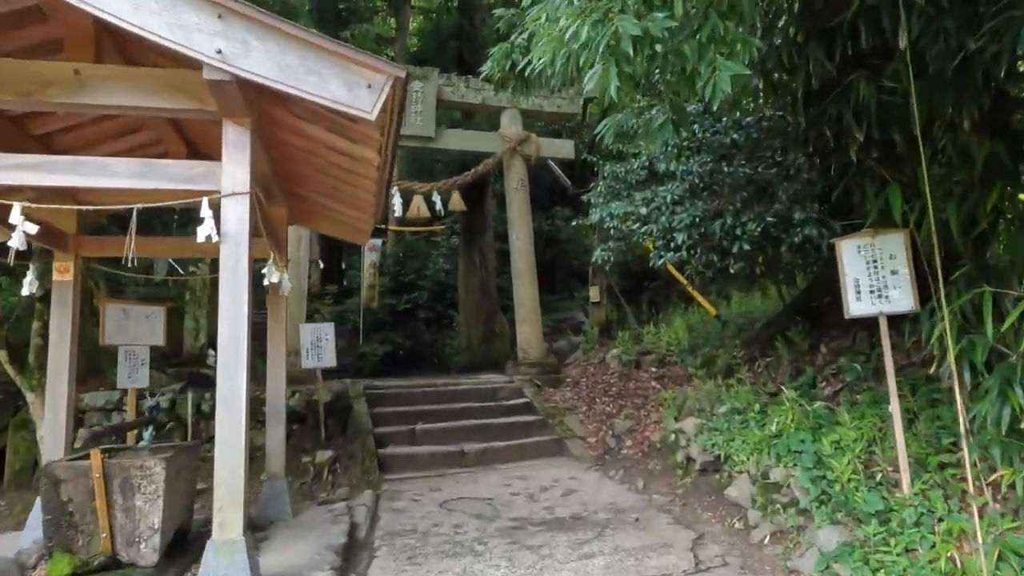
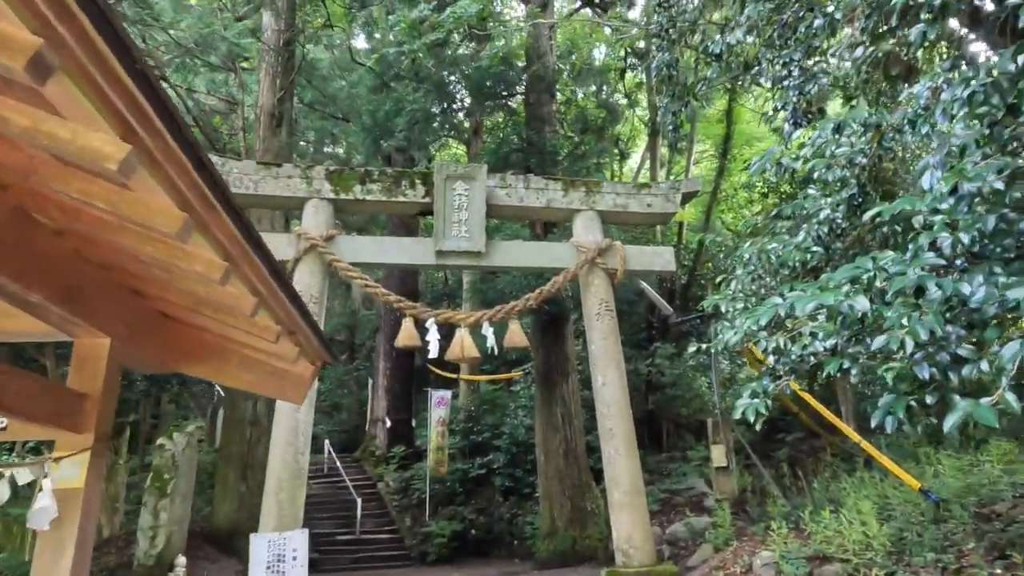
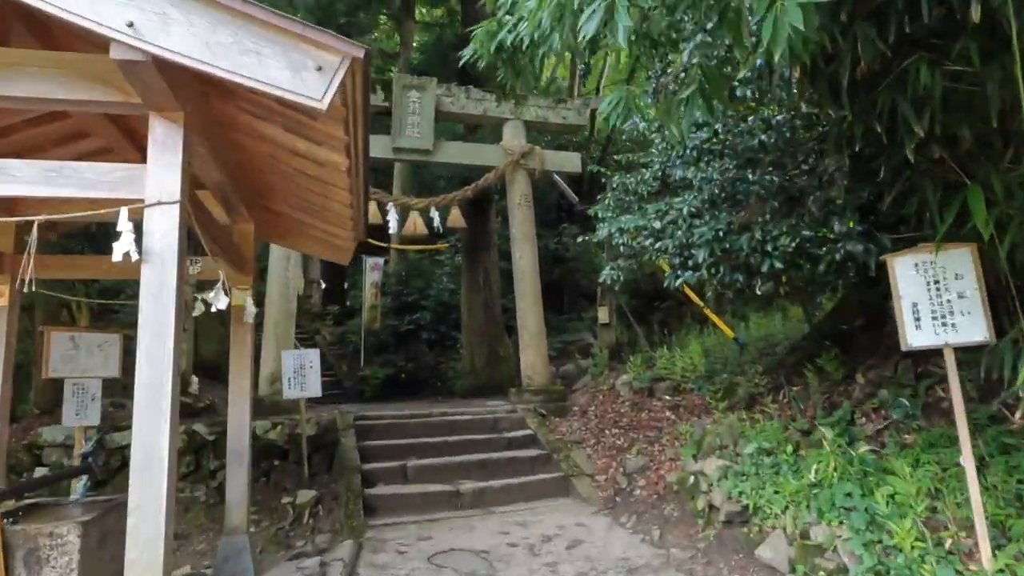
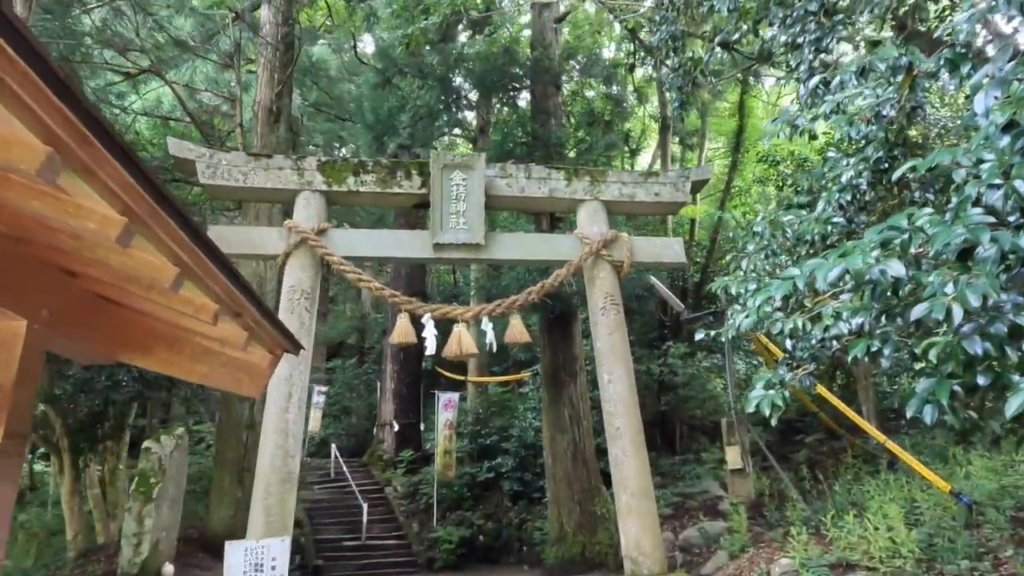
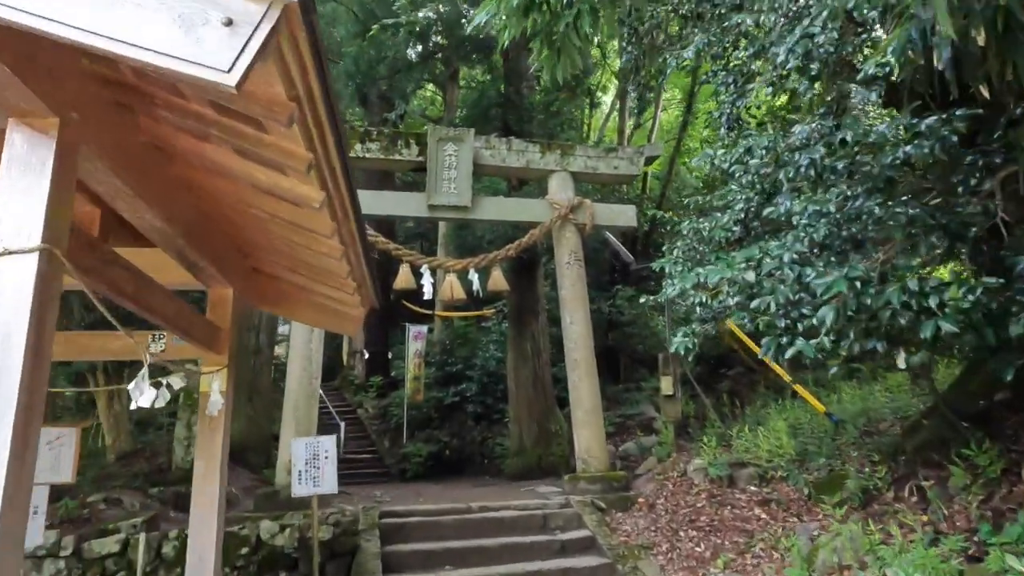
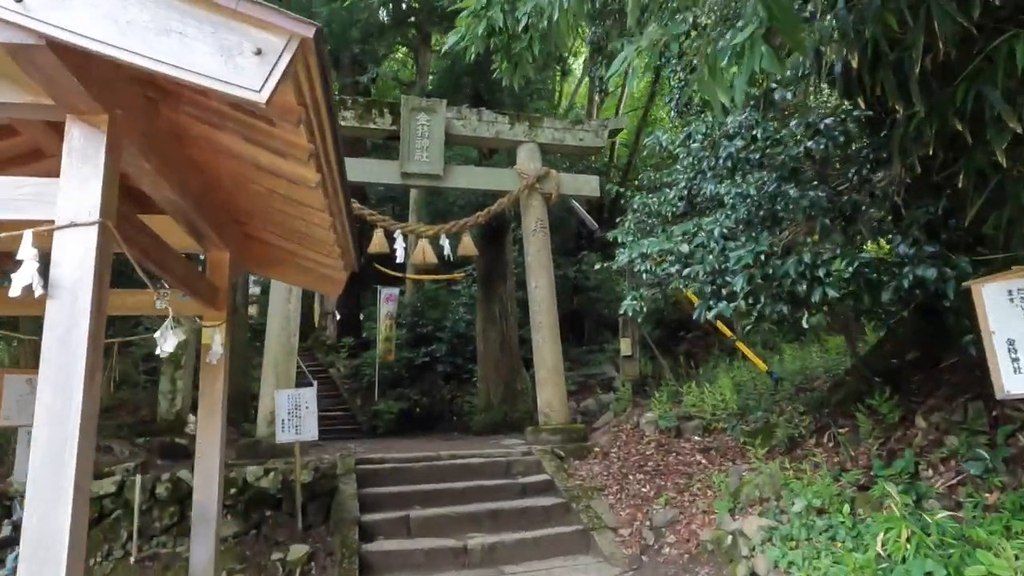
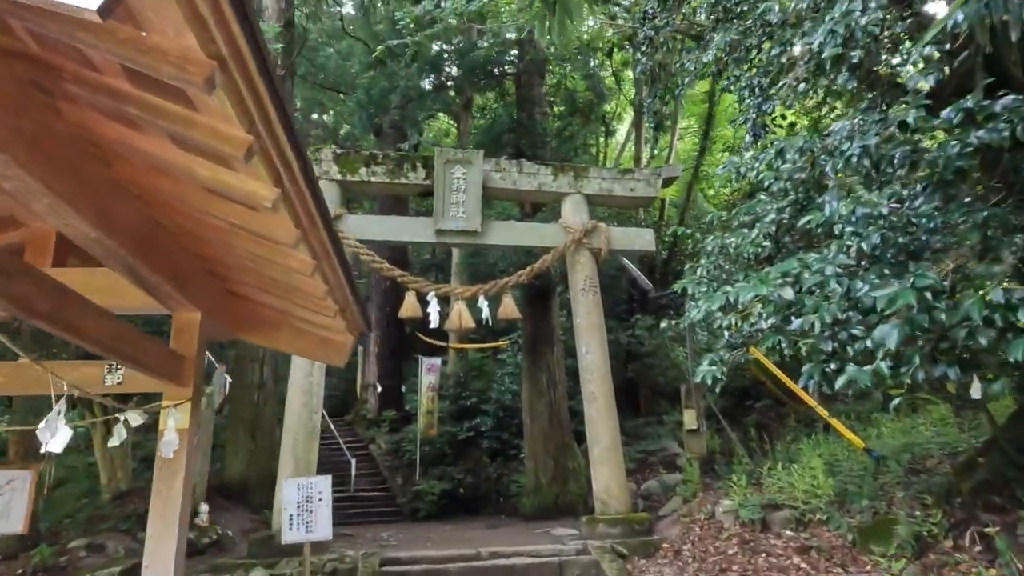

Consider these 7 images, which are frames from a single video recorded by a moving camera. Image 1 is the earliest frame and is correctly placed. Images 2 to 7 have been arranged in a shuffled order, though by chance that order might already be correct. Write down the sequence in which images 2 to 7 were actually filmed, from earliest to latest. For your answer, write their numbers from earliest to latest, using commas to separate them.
3, 6, 5, 7, 2, 4
